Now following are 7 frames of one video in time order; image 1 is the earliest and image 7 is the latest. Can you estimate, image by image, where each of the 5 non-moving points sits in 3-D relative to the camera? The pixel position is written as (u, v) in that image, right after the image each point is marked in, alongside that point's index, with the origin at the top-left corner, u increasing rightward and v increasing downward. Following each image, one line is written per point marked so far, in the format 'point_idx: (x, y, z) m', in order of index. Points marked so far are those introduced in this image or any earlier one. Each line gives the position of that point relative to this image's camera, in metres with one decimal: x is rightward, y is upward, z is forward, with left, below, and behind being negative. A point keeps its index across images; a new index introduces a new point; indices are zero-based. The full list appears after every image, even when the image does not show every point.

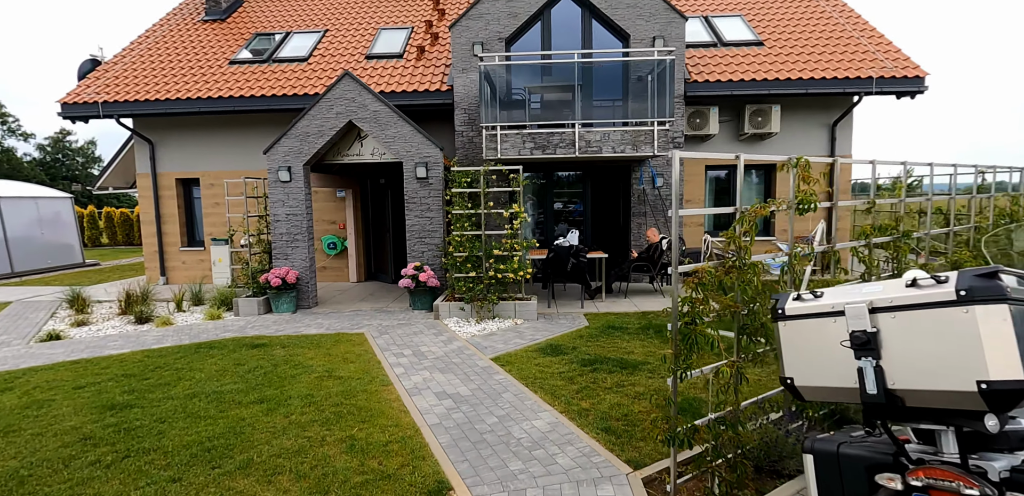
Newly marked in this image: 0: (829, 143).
0: (+6.4, +2.1, +9.6) m
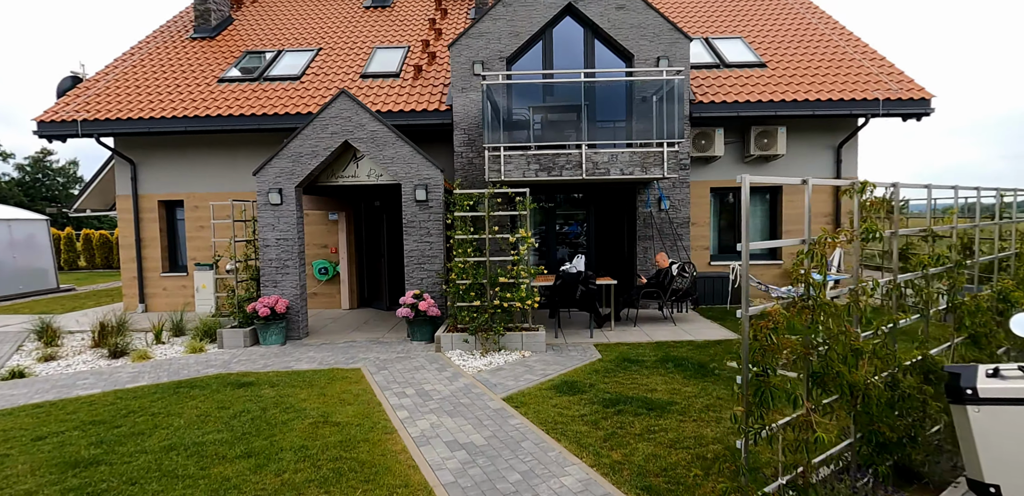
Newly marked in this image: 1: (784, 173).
0: (+6.4, +1.7, +9.5) m
1: (+5.4, +1.5, +9.5) m
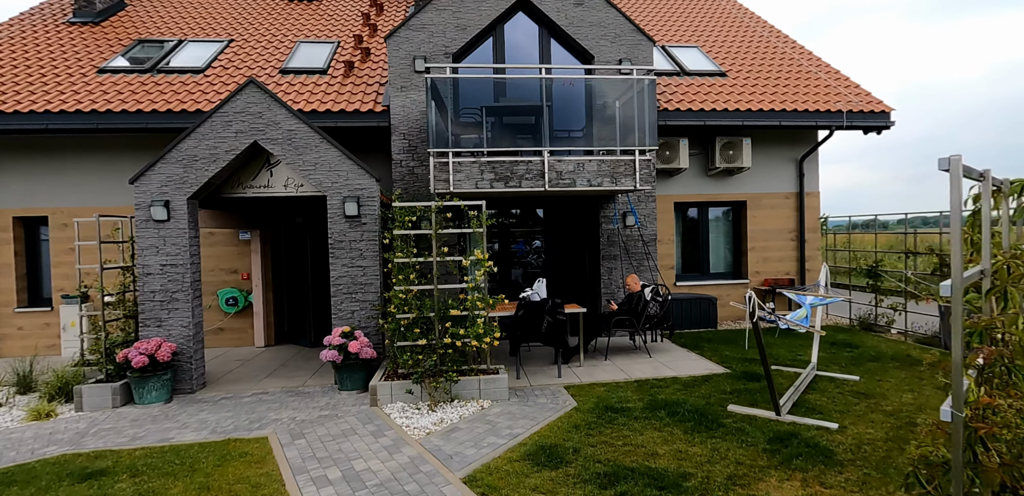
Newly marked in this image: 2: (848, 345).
0: (+5.4, +1.3, +9.1) m
1: (+4.5, +1.2, +9.1) m
2: (+4.8, -1.4, +6.8) m
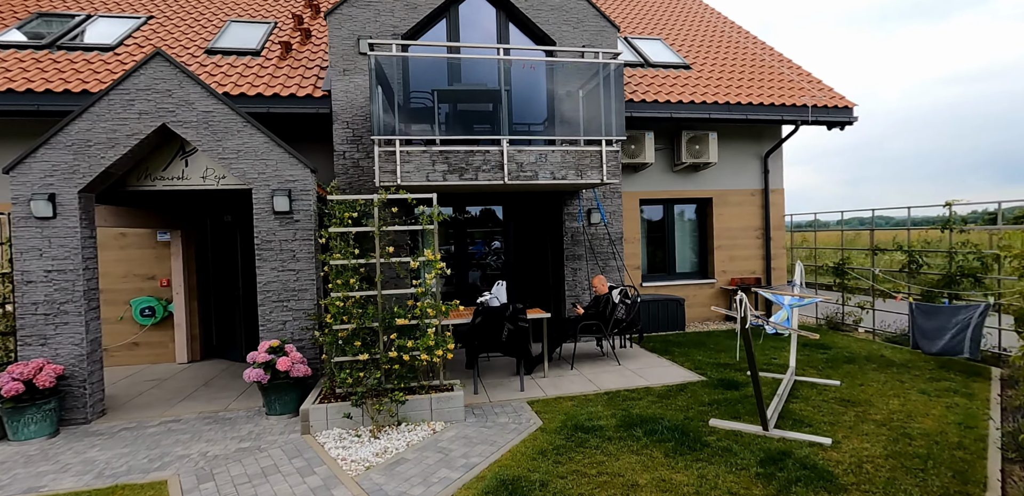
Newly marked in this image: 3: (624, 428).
0: (+4.7, +1.4, +8.9) m
1: (+3.7, +1.2, +8.8) m
2: (+4.2, -1.4, +6.5) m
3: (+1.0, -1.6, +4.2) m
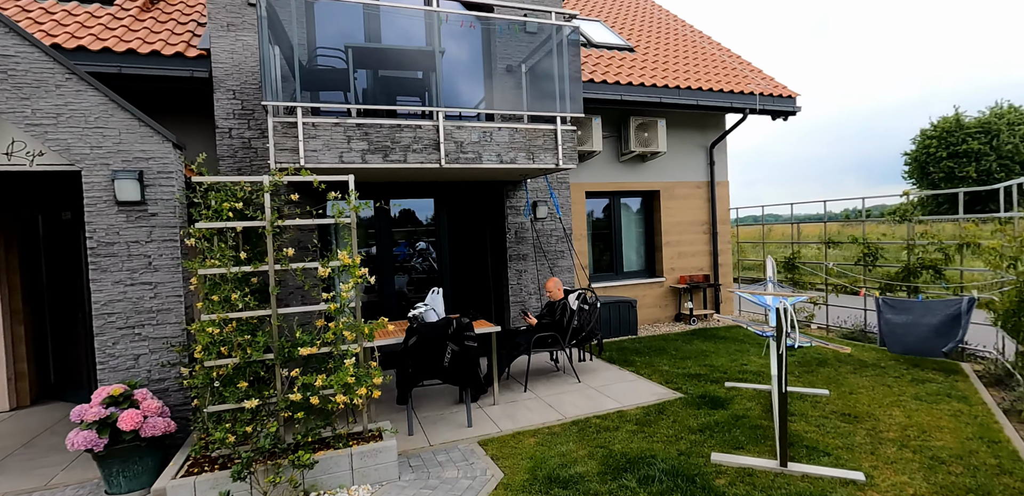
0: (+3.5, +1.4, +8.5) m
1: (+2.6, +1.3, +8.2) m
2: (+3.5, -1.3, +6.1) m
3: (+0.7, -1.6, +3.3) m
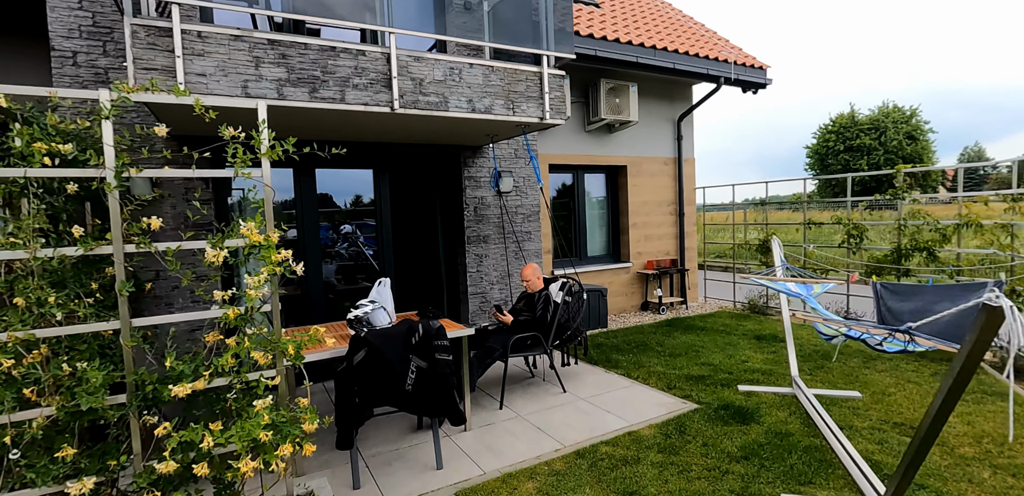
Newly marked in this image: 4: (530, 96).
0: (+2.7, +1.7, +7.8) m
1: (+1.8, +1.5, +7.4) m
2: (+3.1, -1.1, +5.5) m
3: (+0.7, -1.4, +2.3) m
4: (+0.1, +1.3, +4.0) m
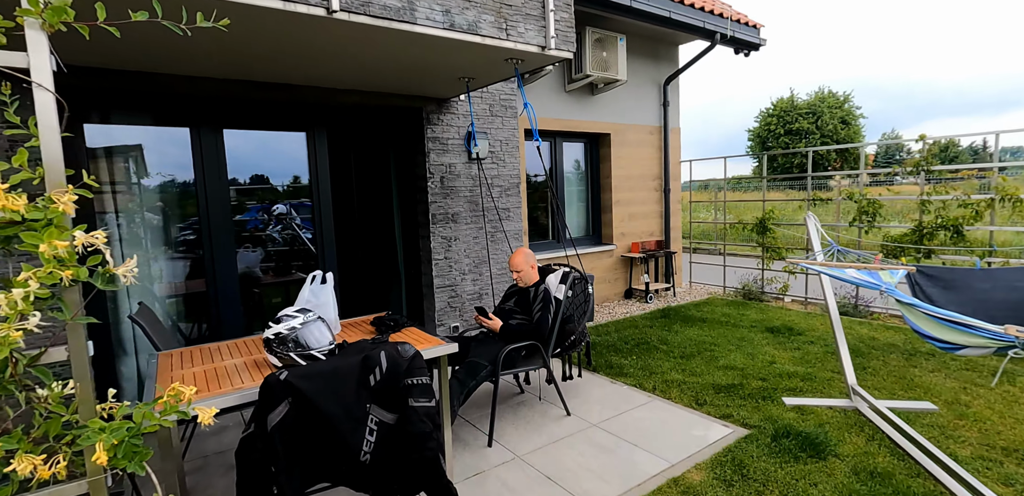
0: (+2.2, +2.0, +7.0) m
1: (+1.4, +1.8, +6.4) m
2: (+2.8, -0.8, +4.8) m
3: (+0.9, -1.4, +1.3) m
4: (+0.1, +1.4, +2.9) m
